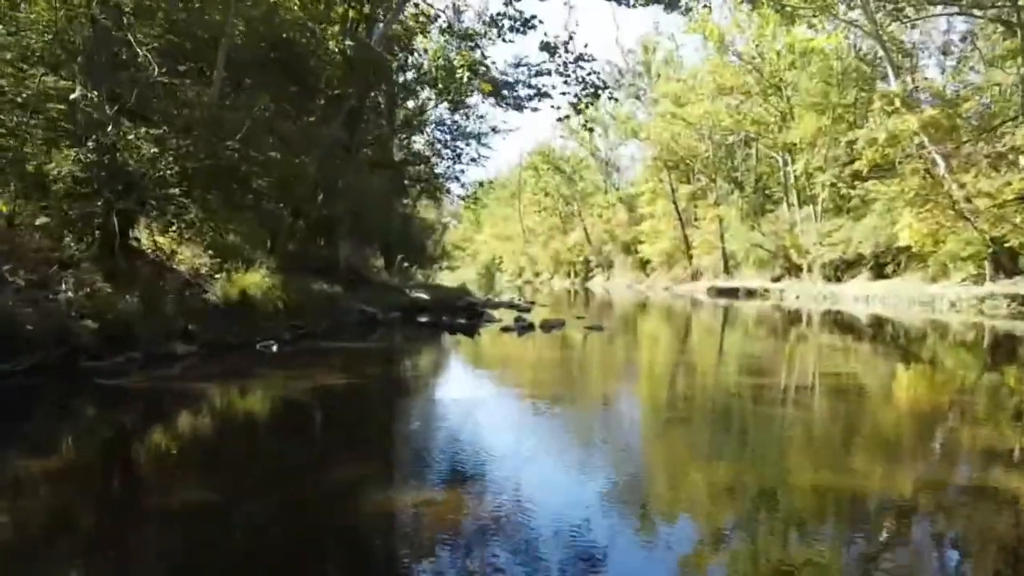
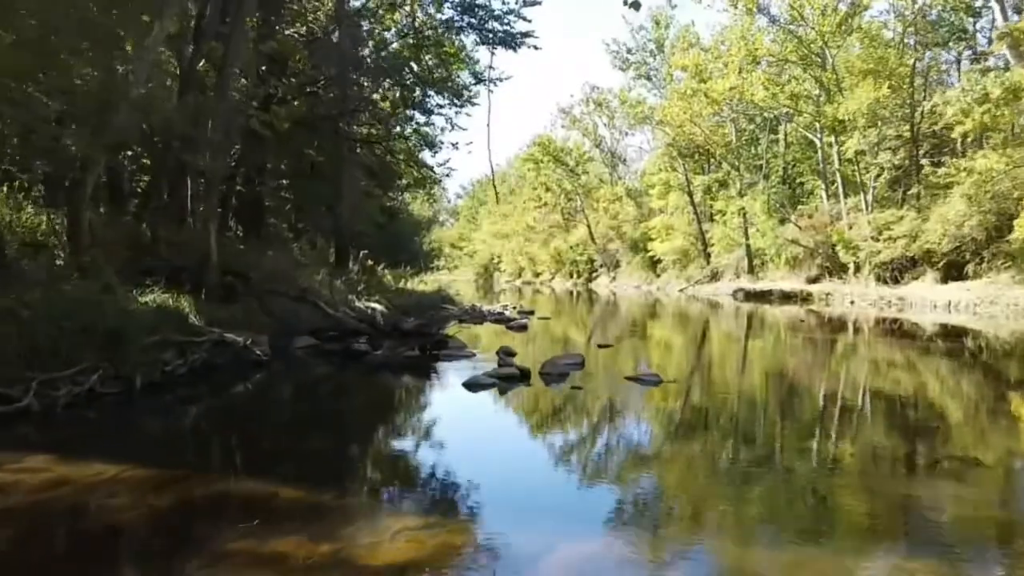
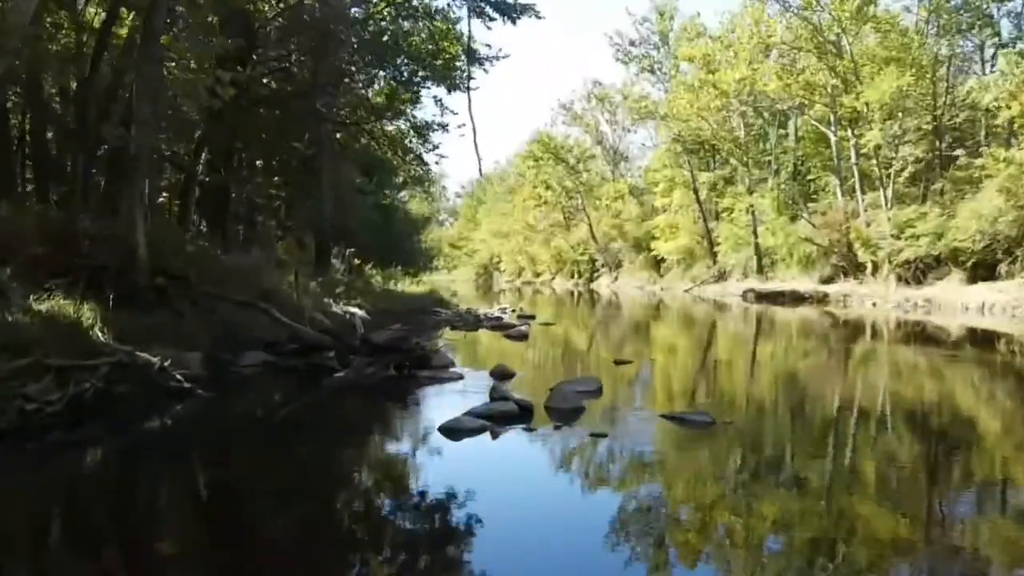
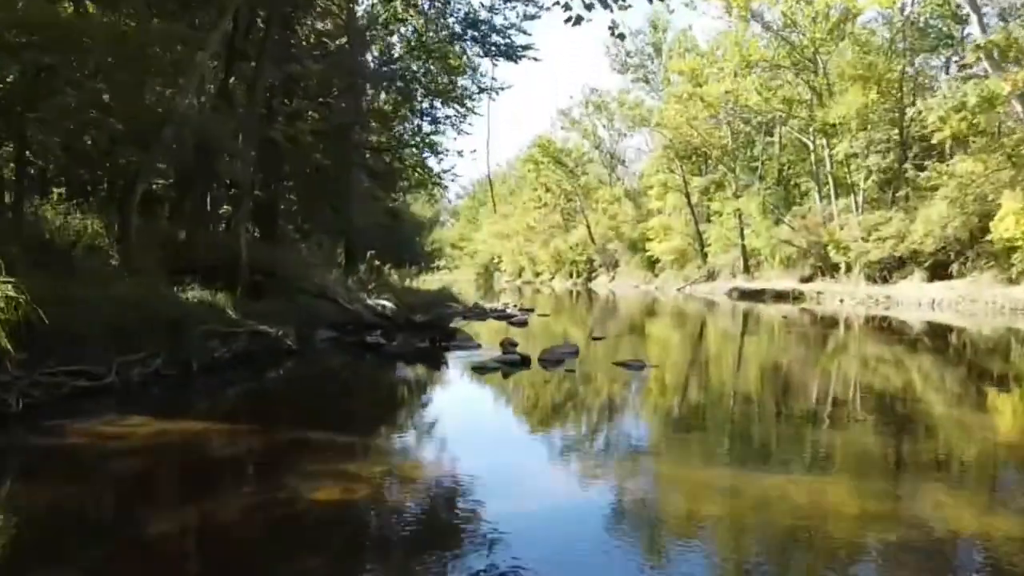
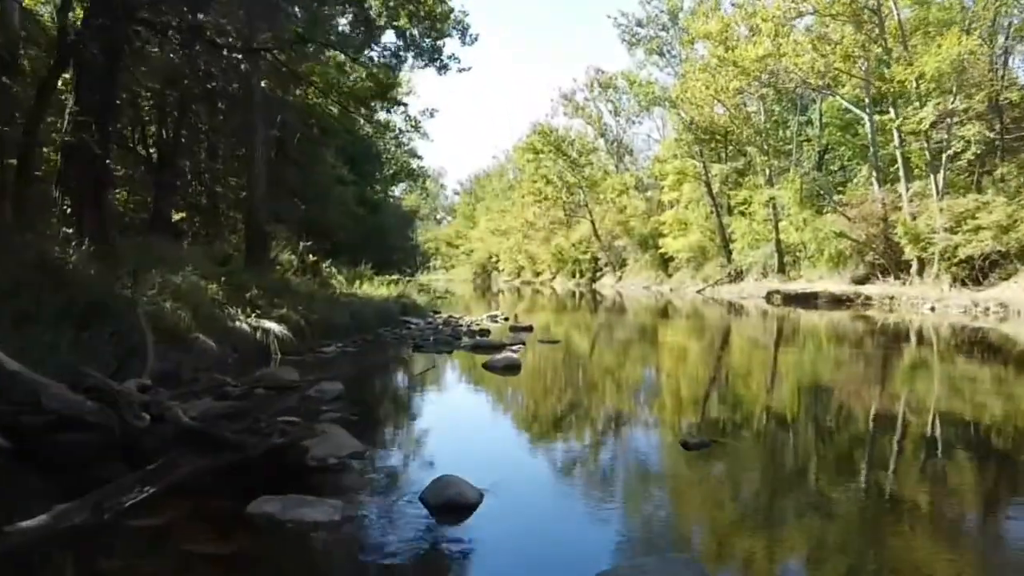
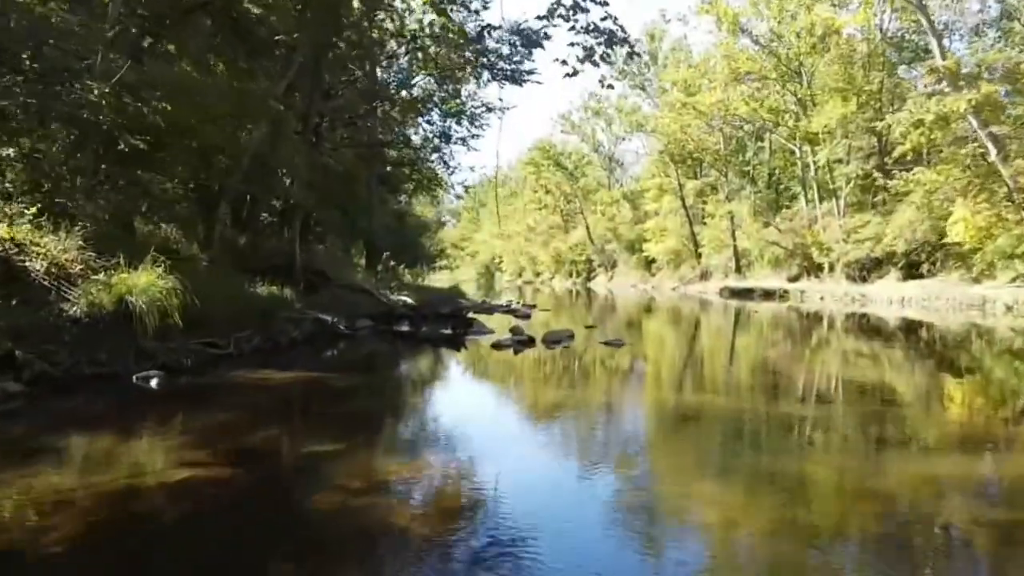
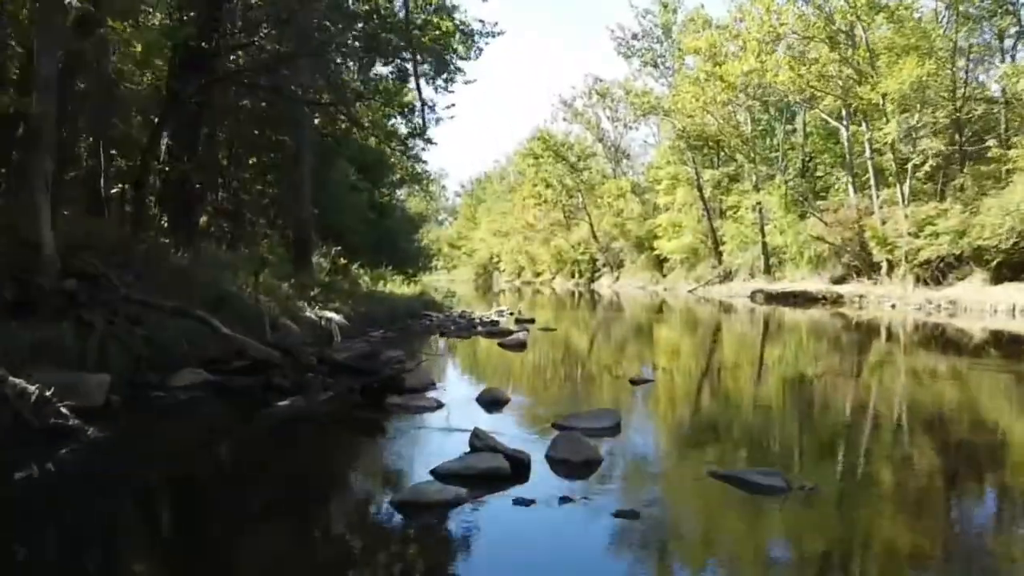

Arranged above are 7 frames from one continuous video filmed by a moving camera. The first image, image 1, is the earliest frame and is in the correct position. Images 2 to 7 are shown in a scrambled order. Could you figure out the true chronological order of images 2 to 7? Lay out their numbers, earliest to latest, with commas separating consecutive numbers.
6, 4, 2, 3, 7, 5
